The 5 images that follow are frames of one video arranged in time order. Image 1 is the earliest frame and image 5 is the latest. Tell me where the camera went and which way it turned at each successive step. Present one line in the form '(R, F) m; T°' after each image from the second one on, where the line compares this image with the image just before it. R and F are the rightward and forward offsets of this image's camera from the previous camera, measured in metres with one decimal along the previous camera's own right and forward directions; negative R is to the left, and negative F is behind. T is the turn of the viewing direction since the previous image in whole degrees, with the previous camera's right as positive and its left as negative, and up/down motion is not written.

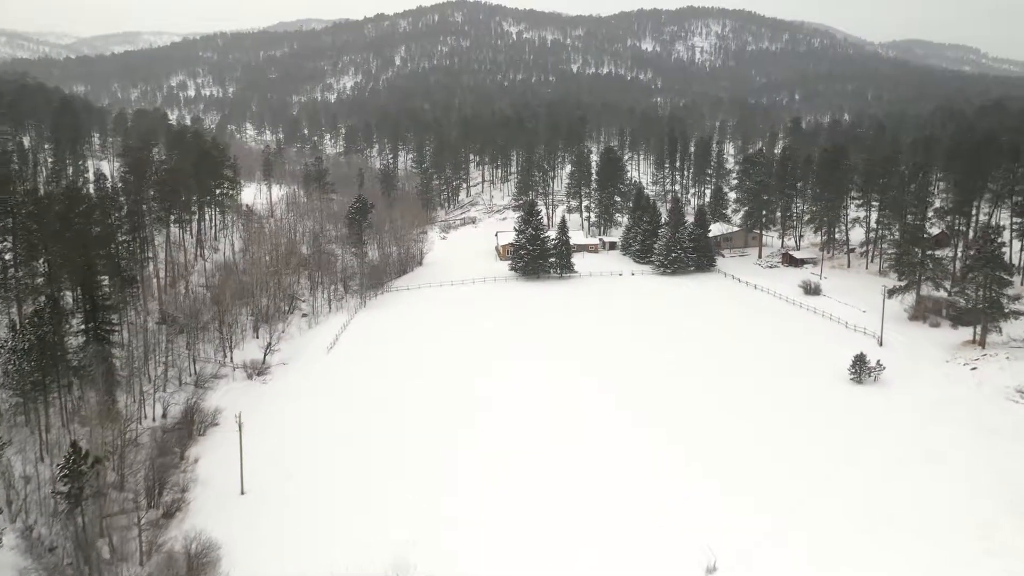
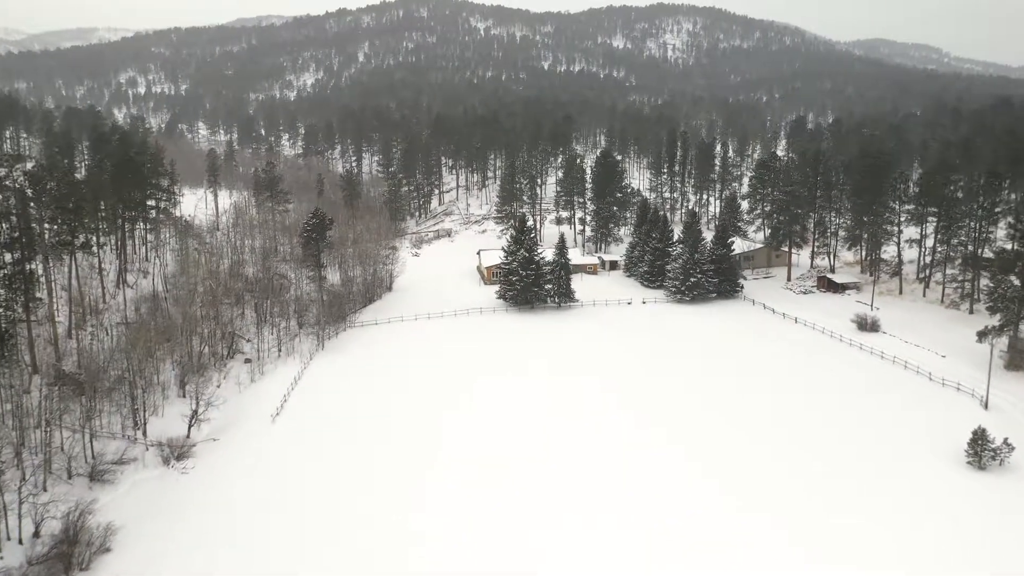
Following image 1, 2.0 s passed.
(-1.1, +8.0) m; +2°
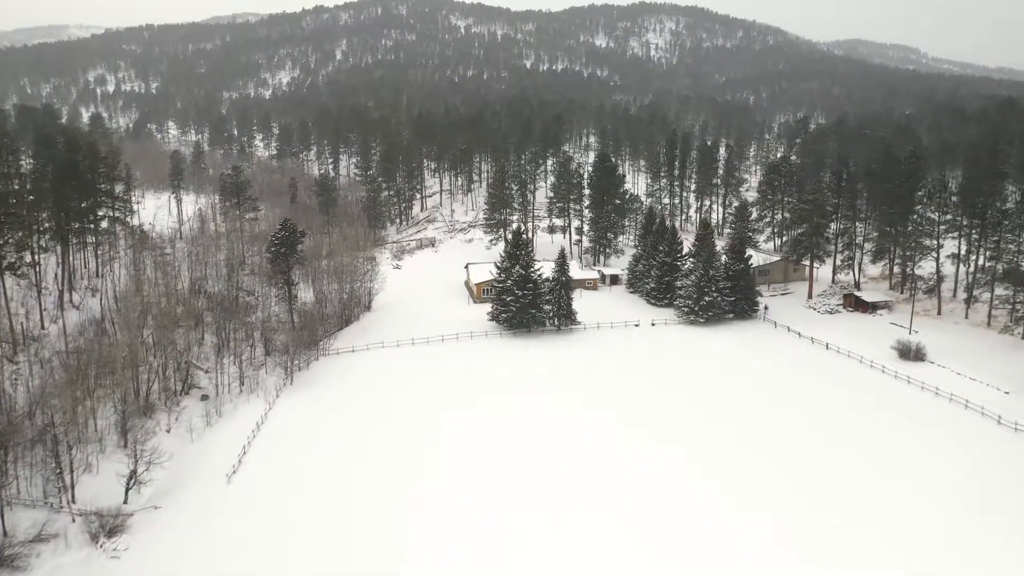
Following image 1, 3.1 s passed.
(-0.6, +4.4) m; +1°
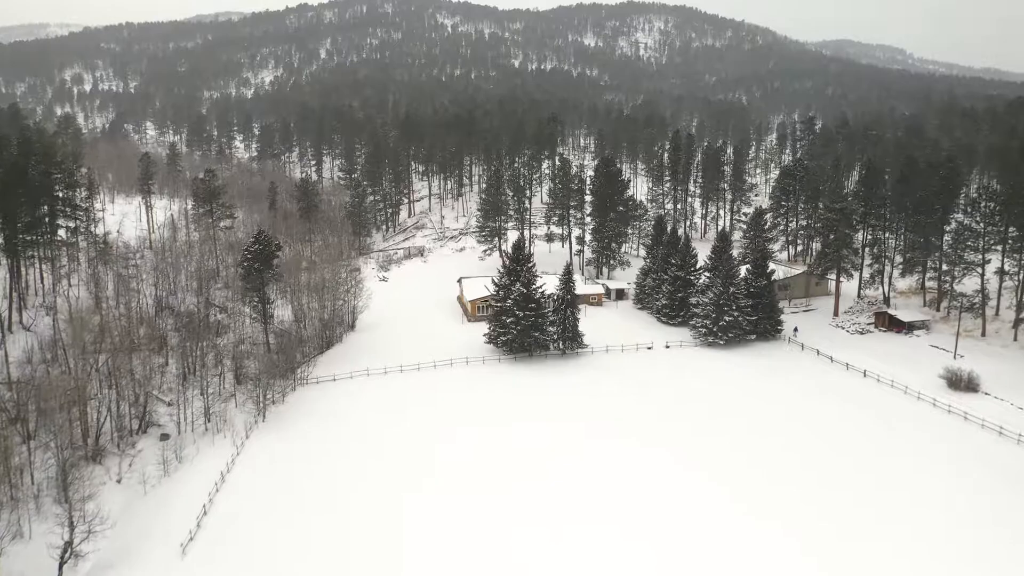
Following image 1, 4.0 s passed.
(-0.5, +3.6) m; +1°
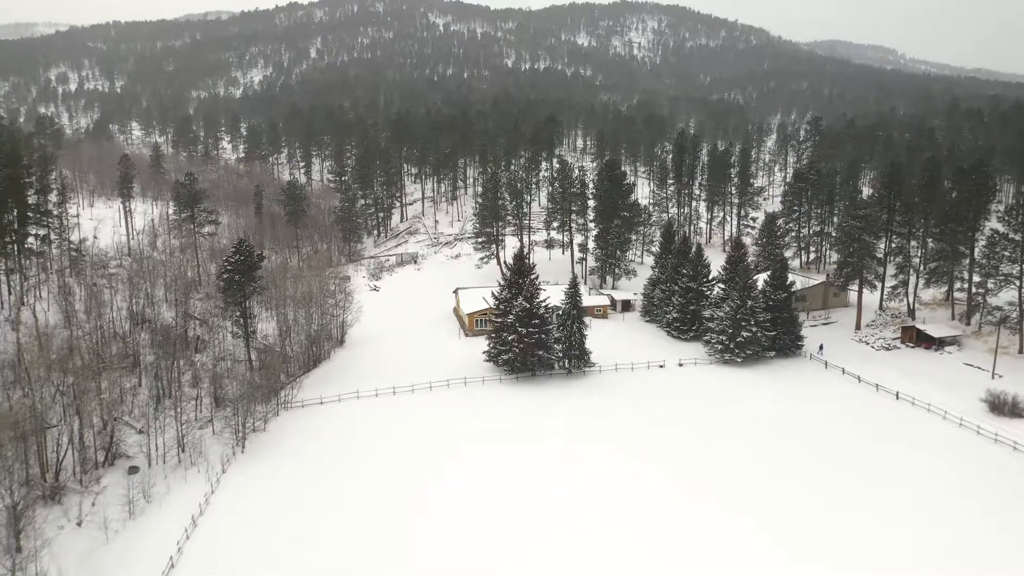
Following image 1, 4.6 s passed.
(-0.3, +2.4) m; +1°
